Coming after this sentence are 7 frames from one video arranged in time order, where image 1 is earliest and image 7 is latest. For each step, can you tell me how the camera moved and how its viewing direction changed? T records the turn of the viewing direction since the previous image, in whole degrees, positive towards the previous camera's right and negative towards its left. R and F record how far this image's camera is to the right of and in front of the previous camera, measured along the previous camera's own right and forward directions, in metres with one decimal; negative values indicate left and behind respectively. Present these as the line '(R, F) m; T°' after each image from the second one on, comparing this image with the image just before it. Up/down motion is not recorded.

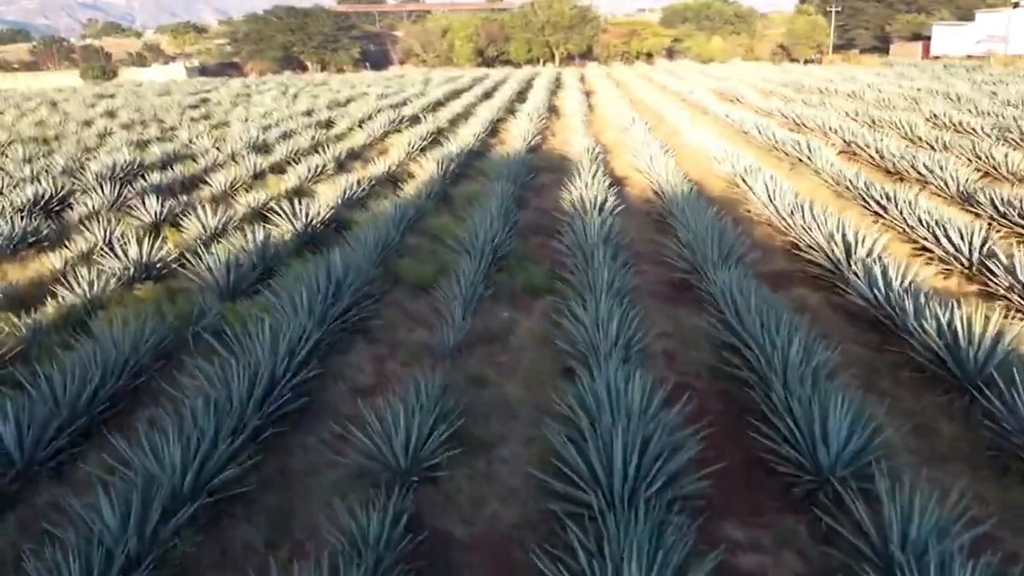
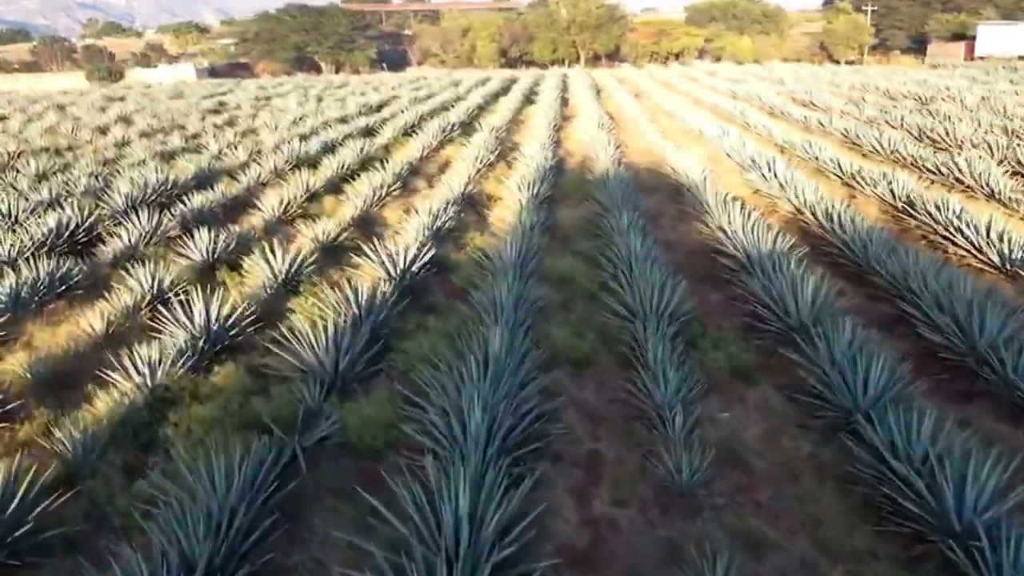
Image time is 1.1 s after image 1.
(-1.2, +1.6) m; 0°
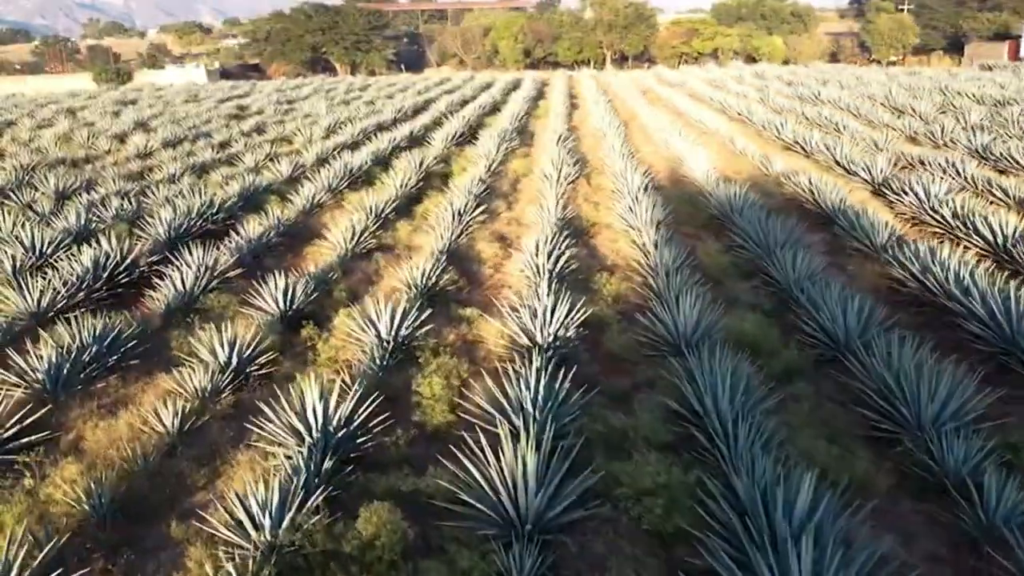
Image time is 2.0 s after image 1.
(-1.1, +1.5) m; 0°
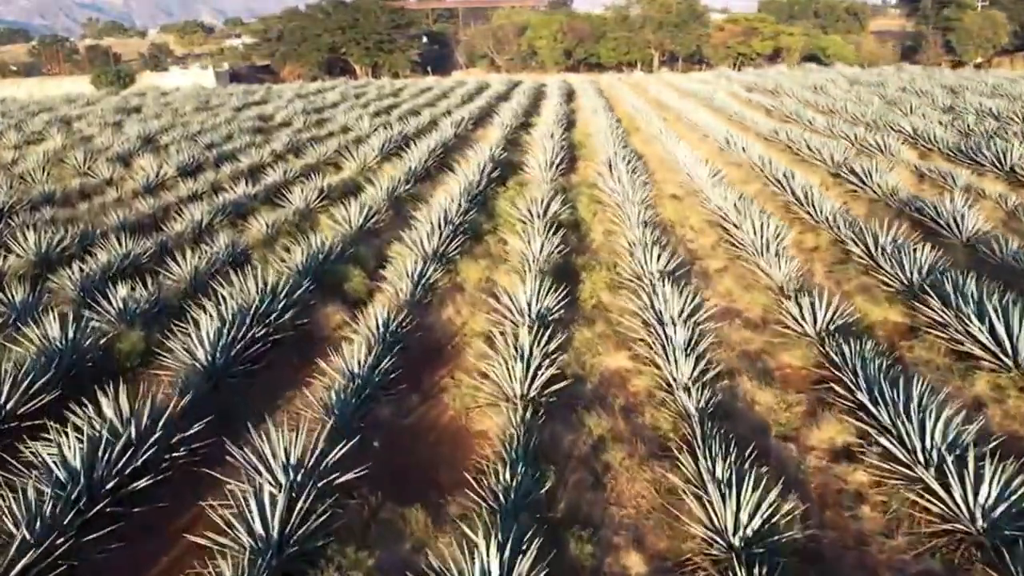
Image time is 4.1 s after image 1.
(-1.6, +3.3) m; 0°
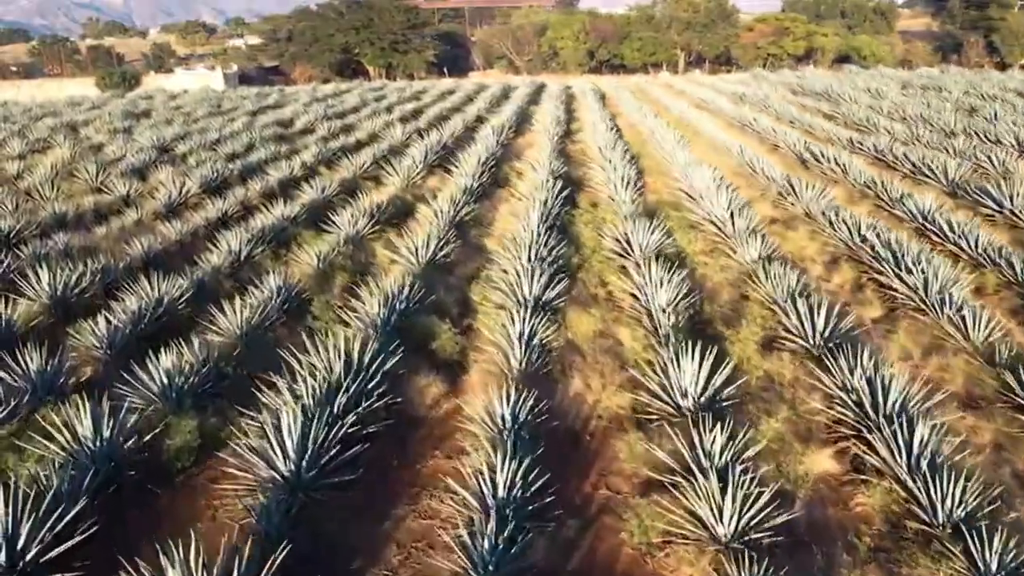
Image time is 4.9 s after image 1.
(-0.8, +1.3) m; 0°
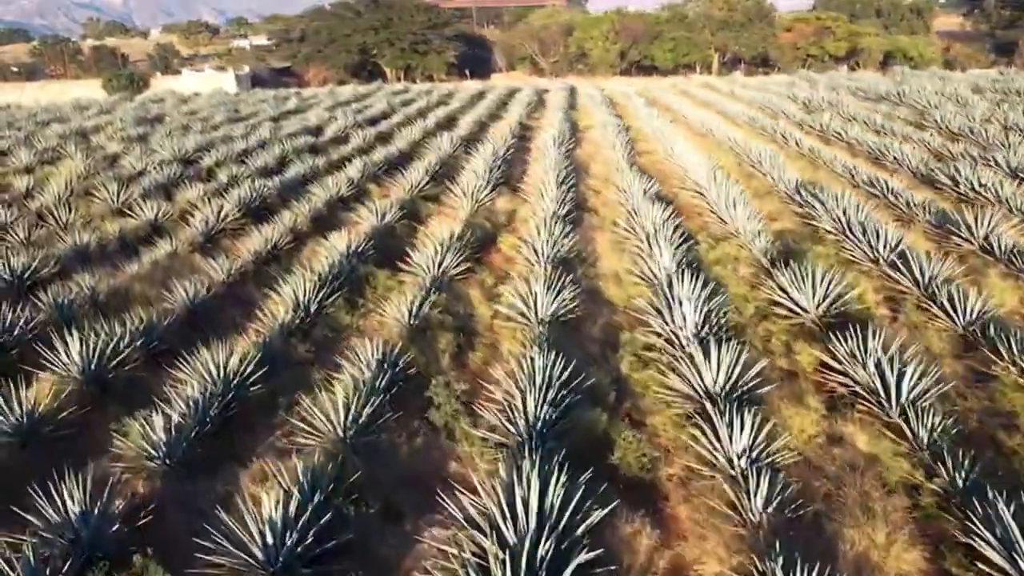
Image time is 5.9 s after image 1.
(-1.0, +1.5) m; 0°
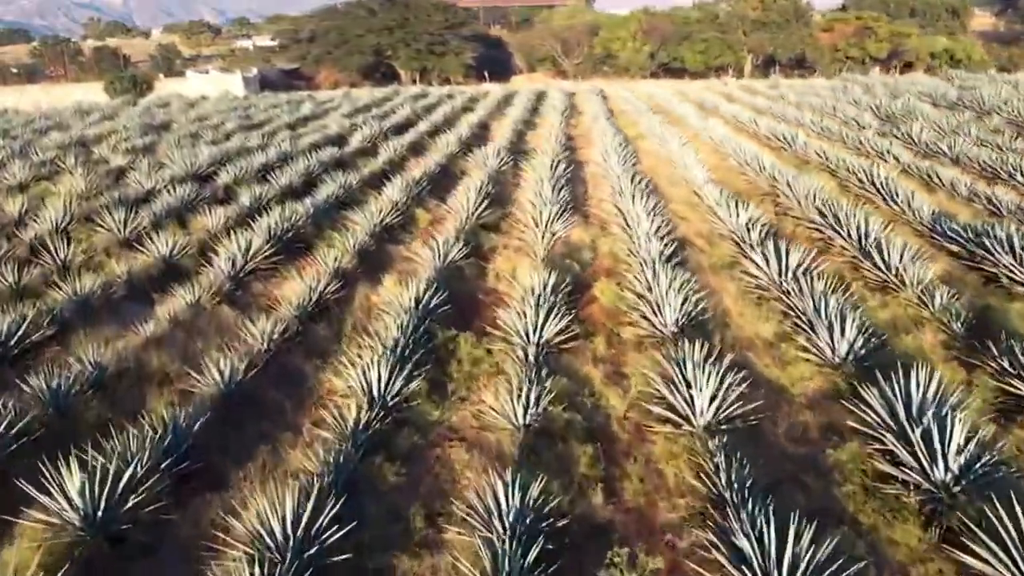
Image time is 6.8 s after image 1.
(-0.8, +1.6) m; 0°
